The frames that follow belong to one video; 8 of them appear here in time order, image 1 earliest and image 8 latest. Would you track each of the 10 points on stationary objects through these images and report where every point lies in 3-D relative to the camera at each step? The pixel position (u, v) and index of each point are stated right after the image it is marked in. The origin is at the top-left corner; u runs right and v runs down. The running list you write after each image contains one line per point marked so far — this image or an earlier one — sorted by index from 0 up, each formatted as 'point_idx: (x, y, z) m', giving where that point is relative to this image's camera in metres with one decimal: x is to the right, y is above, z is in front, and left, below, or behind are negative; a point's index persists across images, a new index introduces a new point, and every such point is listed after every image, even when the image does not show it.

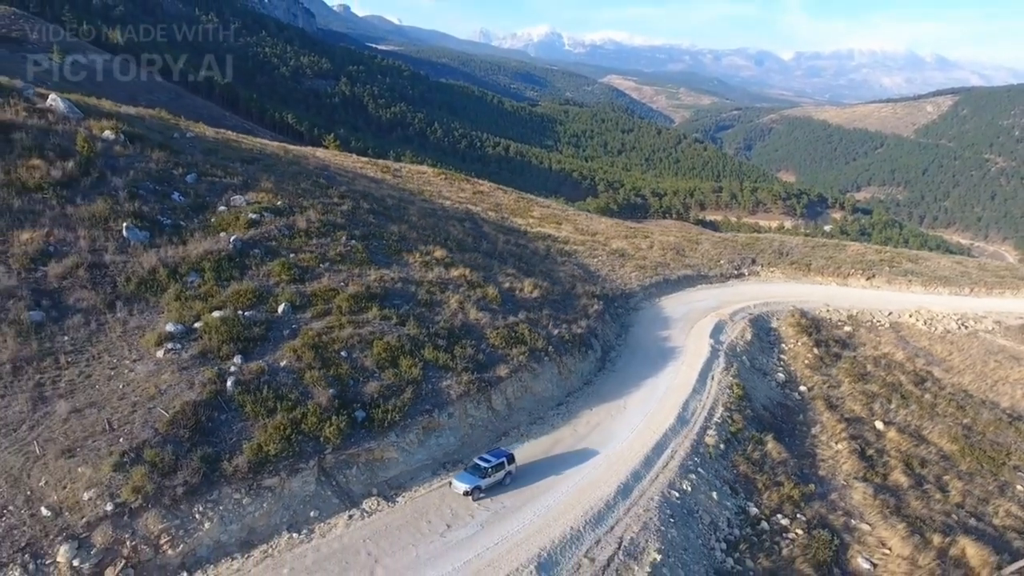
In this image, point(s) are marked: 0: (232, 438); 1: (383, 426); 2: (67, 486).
0: (-5.8, -3.1, +17.2) m
1: (-3.0, -3.2, +19.7) m
2: (-8.0, -3.6, +15.0) m
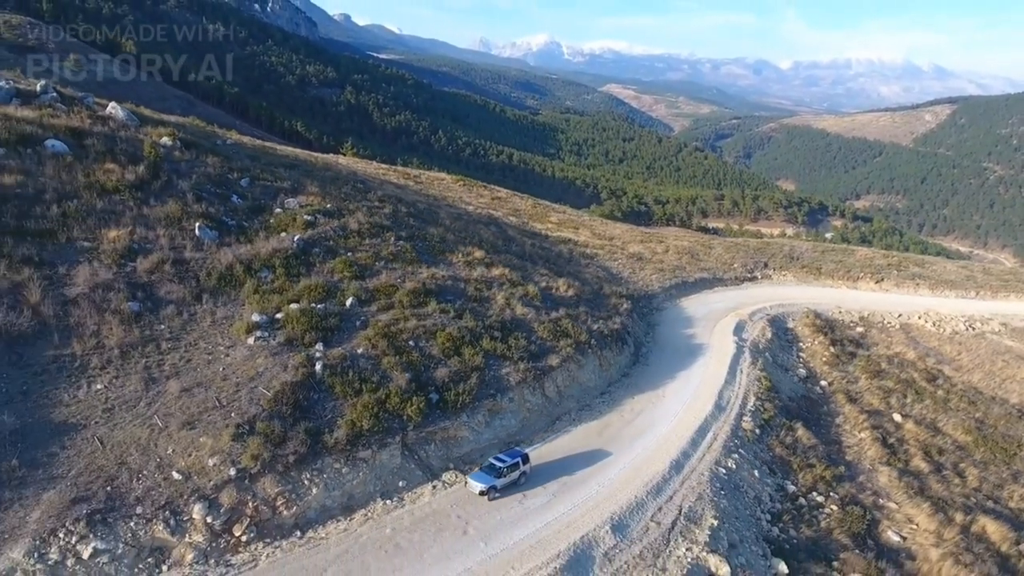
0: (-4.2, -2.9, +19.0) m
1: (-1.4, -3.0, +21.4) m
2: (-6.4, -3.4, +16.7) m
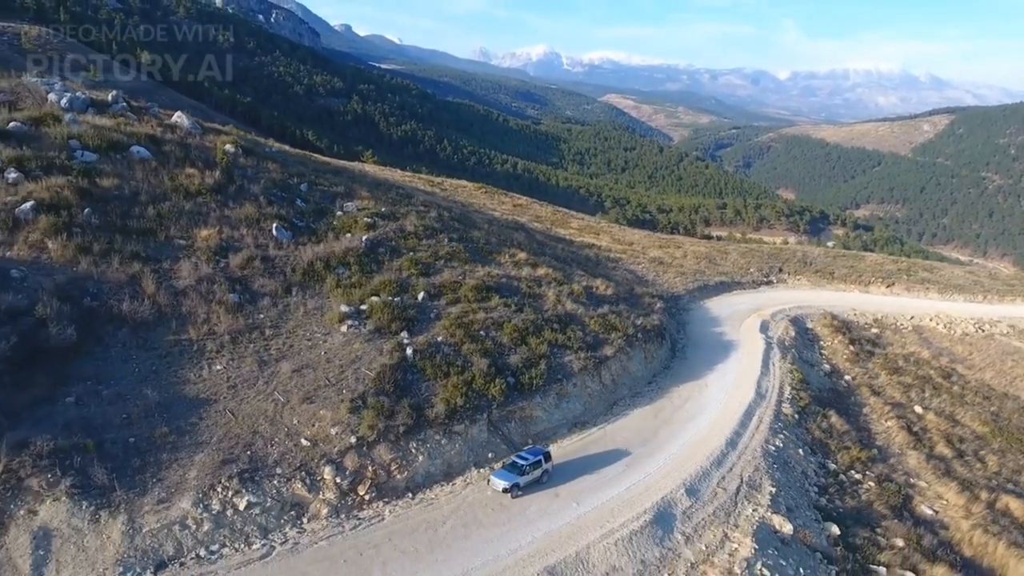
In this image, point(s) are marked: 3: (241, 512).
0: (-2.2, -2.7, +21.0) m
1: (+0.6, -2.8, +23.5) m
2: (-4.5, -3.1, +18.7) m
3: (-5.2, -4.4, +16.1) m
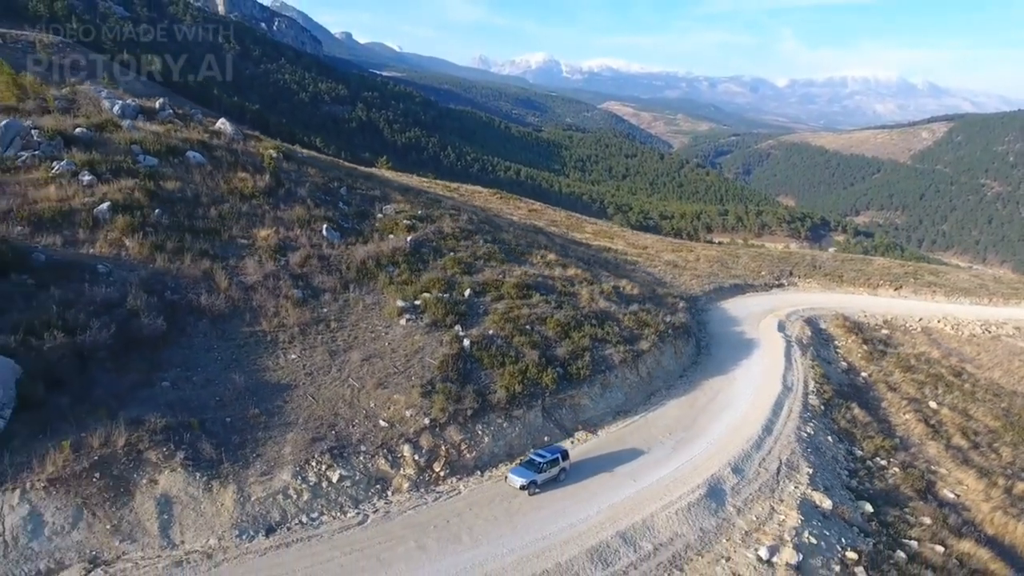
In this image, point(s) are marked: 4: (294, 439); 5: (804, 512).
0: (-0.8, -2.5, +22.5) m
1: (+2.1, -2.7, +25.0) m
2: (-3.0, -2.9, +20.2) m
3: (-3.8, -4.2, +17.6) m
4: (-4.8, -3.4, +18.3) m
5: (+7.0, -5.3, +19.5) m
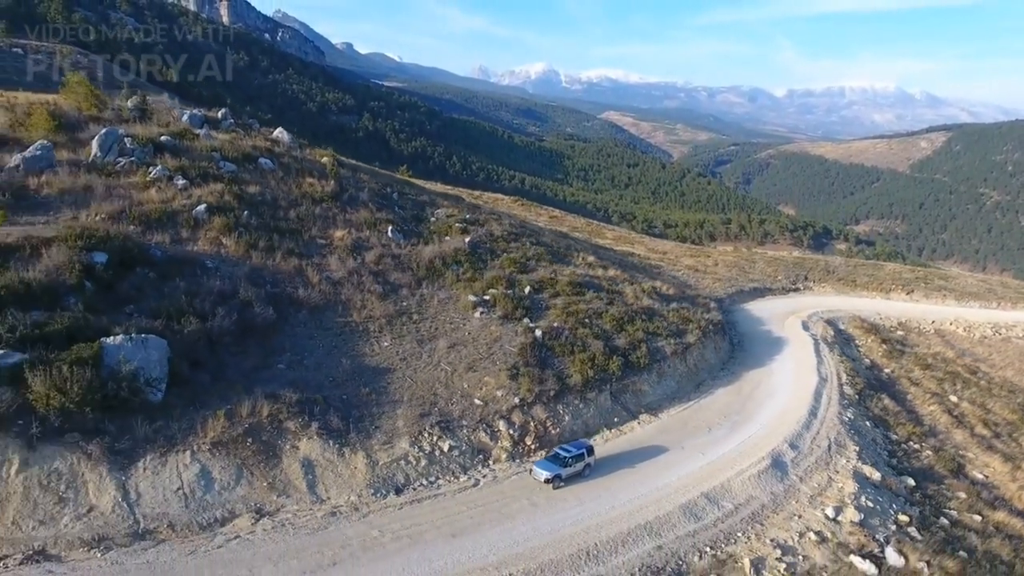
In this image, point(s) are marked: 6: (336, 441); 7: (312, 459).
0: (+1.4, -2.4, +24.7) m
1: (+4.2, -2.6, +27.1) m
2: (-0.8, -2.7, +22.4) m
3: (-1.6, -3.9, +19.7) m
4: (-2.7, -3.1, +20.5) m
5: (+9.1, -5.1, +21.6) m
6: (-4.0, -3.5, +18.5) m
7: (-4.3, -3.7, +17.8) m
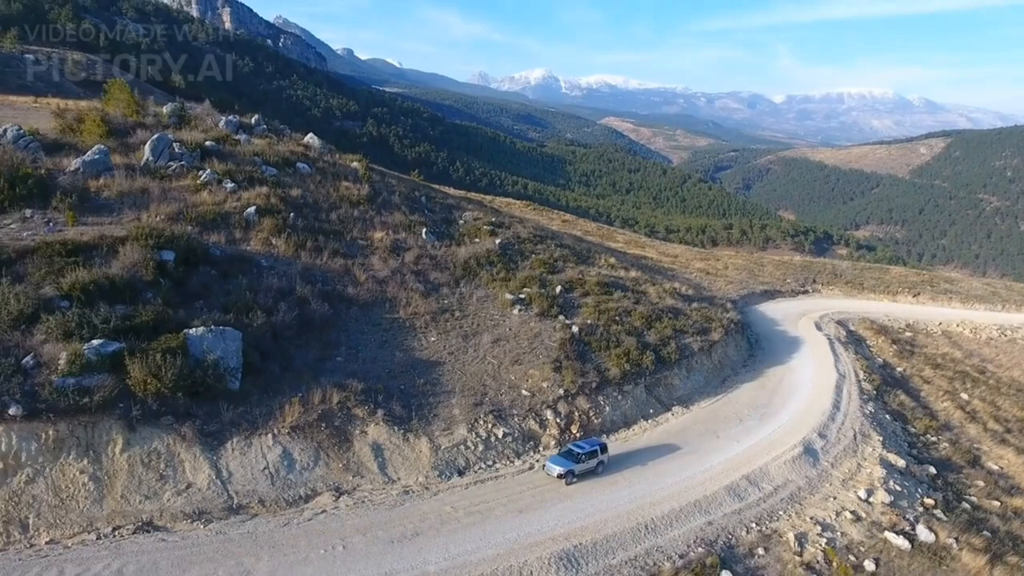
0: (+2.7, -2.3, +25.9) m
1: (+5.5, -2.5, +28.4) m
2: (+0.5, -2.6, +23.6) m
3: (-0.3, -3.8, +20.9) m
4: (-1.4, -3.1, +21.7) m
5: (+10.4, -5.0, +22.9) m
6: (-2.7, -3.3, +19.7) m
7: (-3.1, -3.6, +19.0) m
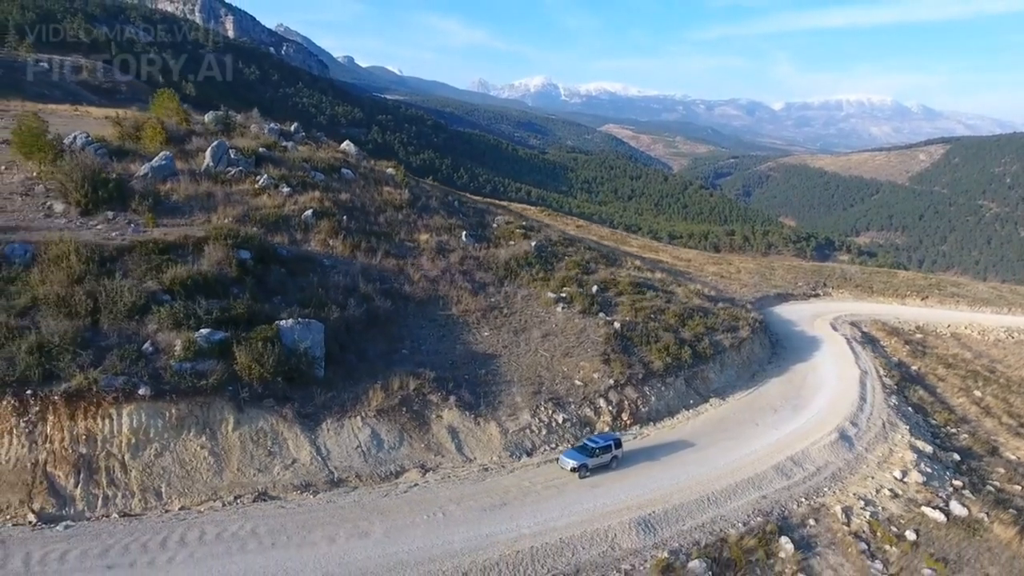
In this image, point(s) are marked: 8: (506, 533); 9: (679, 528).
0: (+4.3, -2.2, +27.5) m
1: (+7.1, -2.5, +30.0) m
2: (+2.1, -2.6, +25.2) m
3: (+1.3, -3.7, +22.5) m
4: (+0.2, -2.9, +23.3) m
5: (+12.0, -4.9, +24.5) m
6: (-1.1, -3.2, +21.3) m
7: (-1.4, -3.5, +20.6) m
8: (-0.1, -4.7, +15.6) m
9: (+3.4, -4.9, +16.8) m
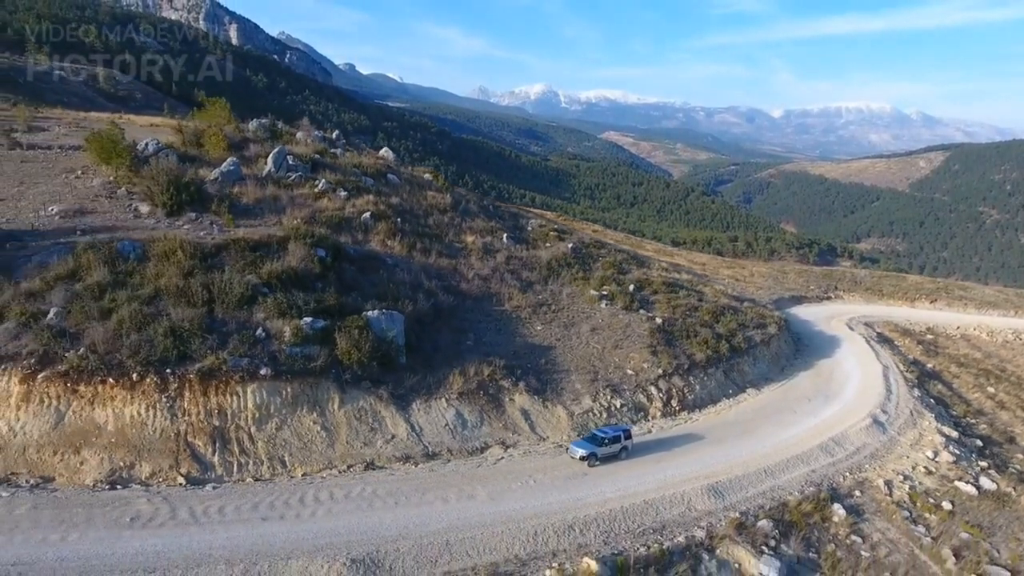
0: (+6.1, -2.1, +29.5) m
1: (+8.9, -2.4, +31.9) m
2: (+3.9, -2.4, +27.2) m
3: (+3.2, -3.6, +24.4) m
4: (+2.1, -2.8, +25.2) m
5: (+13.9, -4.8, +26.4) m
6: (+0.8, -3.1, +23.3) m
7: (+0.4, -3.3, +22.6) m
8: (+1.7, -4.5, +17.5) m
9: (+5.3, -4.7, +18.7) m
